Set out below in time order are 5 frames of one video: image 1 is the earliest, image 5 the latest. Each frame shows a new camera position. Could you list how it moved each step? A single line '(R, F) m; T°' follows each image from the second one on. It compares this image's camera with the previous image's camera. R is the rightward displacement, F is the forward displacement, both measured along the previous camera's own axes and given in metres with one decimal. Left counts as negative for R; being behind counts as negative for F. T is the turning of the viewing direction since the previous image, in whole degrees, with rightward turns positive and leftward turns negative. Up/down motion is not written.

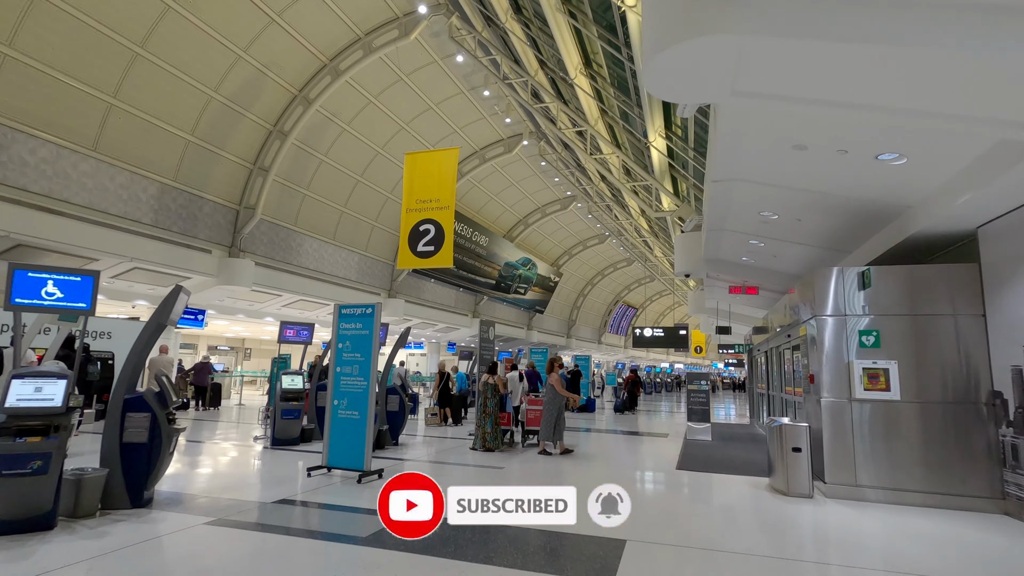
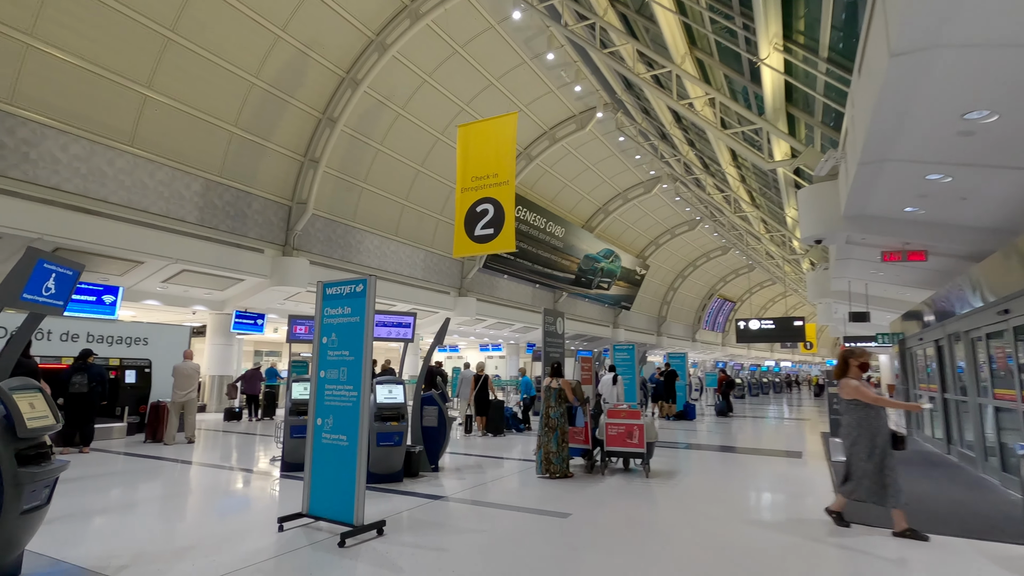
(+0.2, +1.9) m; -9°
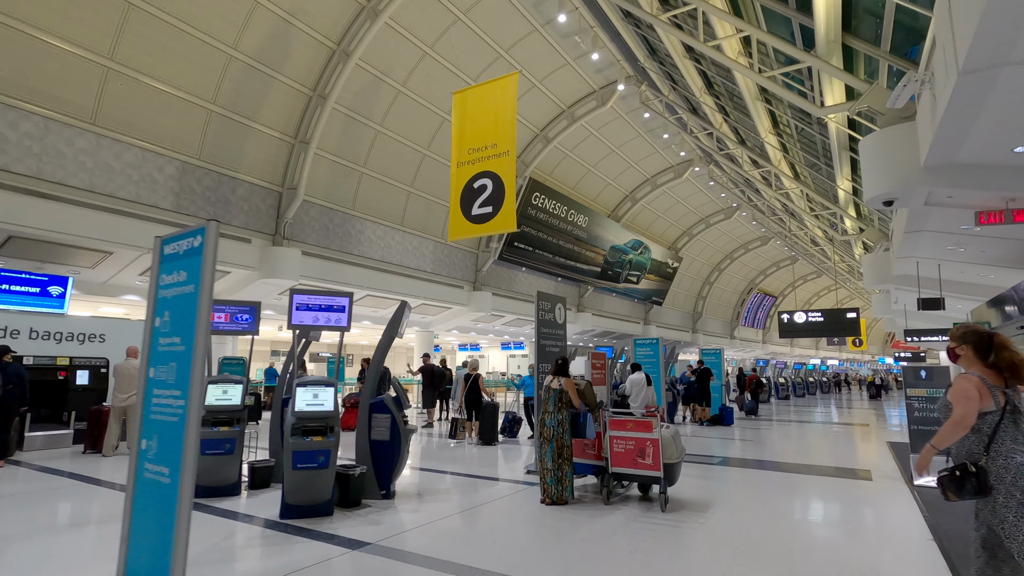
(+0.5, +1.4) m; -4°
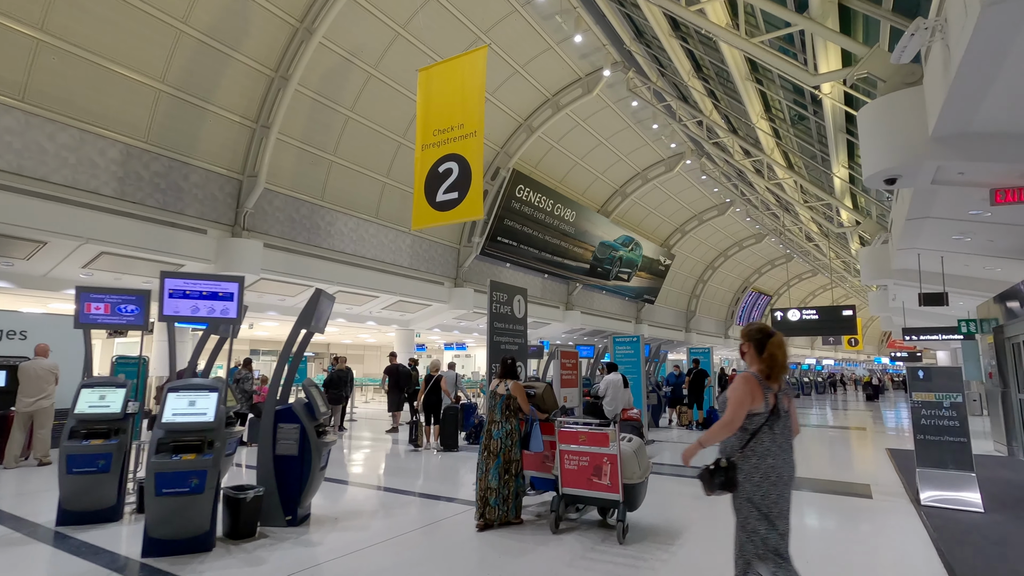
(+0.5, +0.7) m; 0°
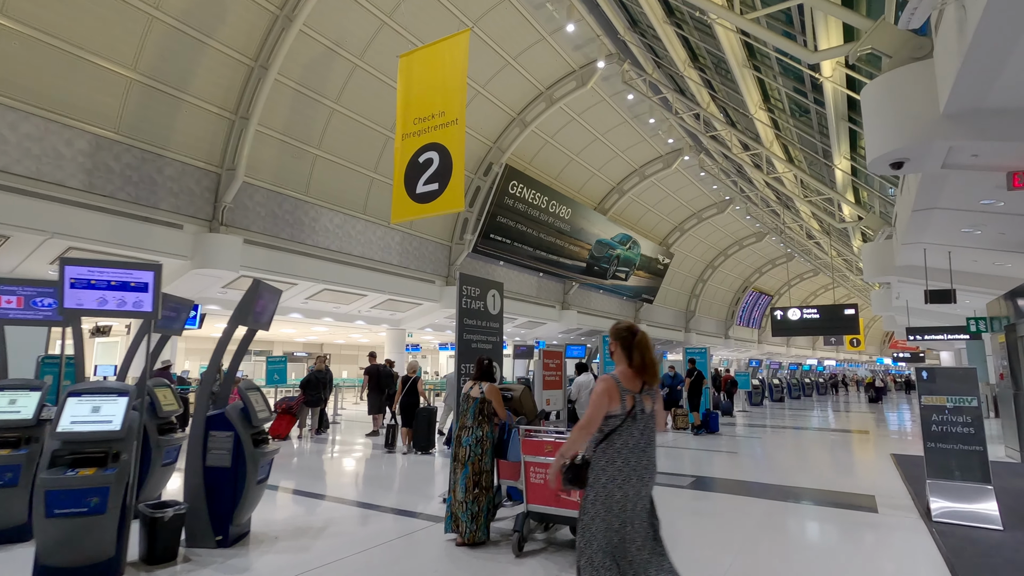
(+0.3, +0.4) m; 0°
